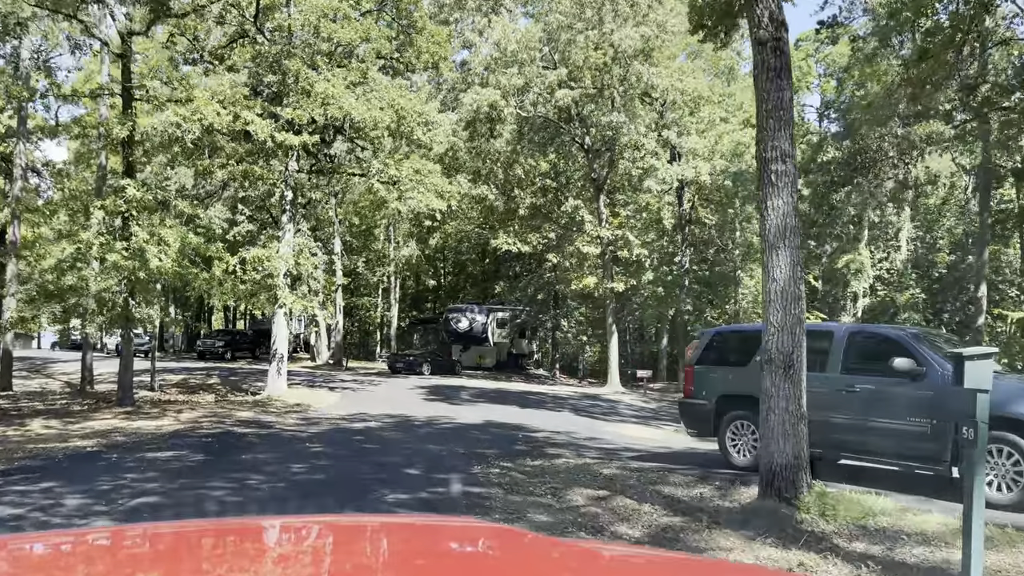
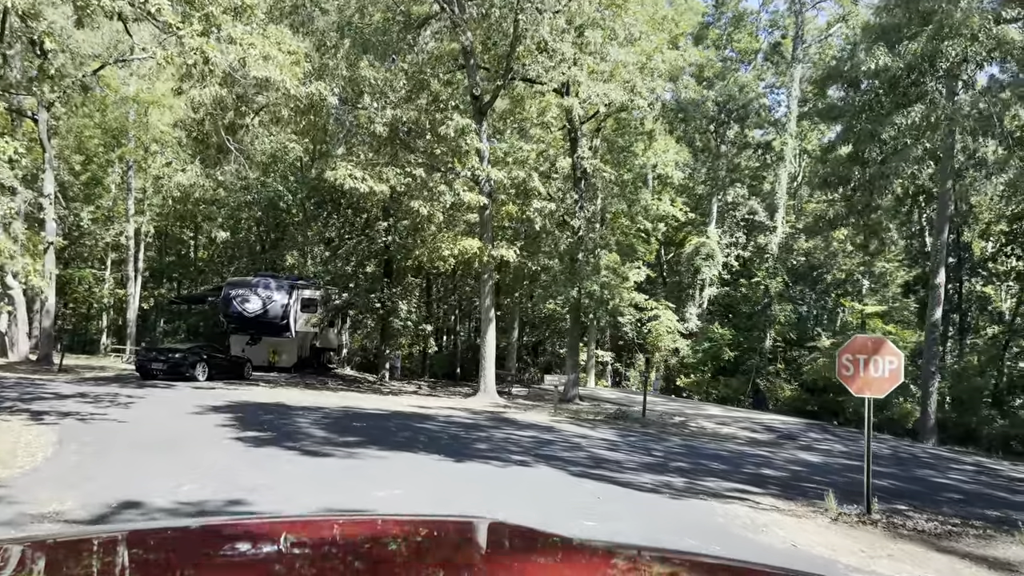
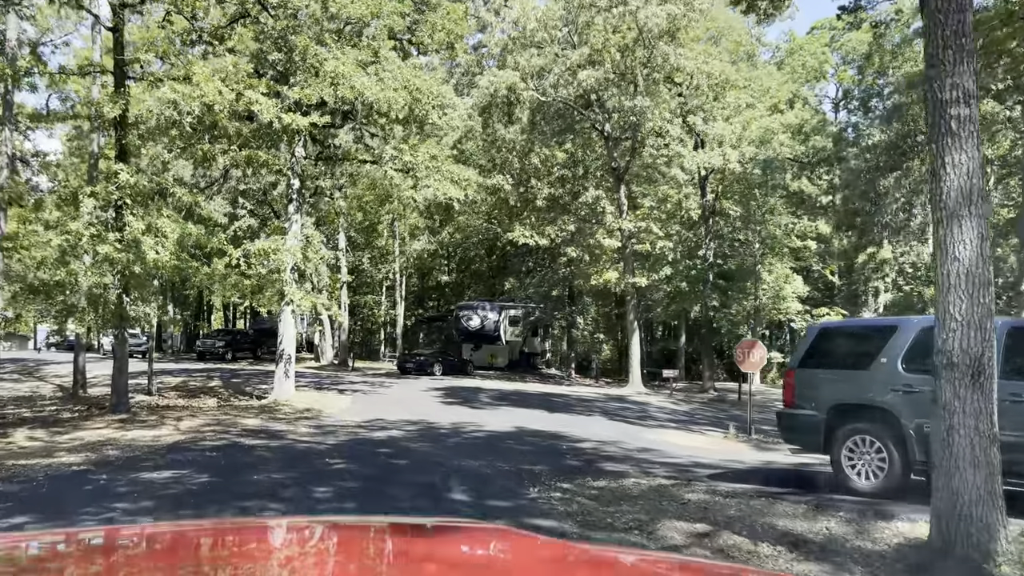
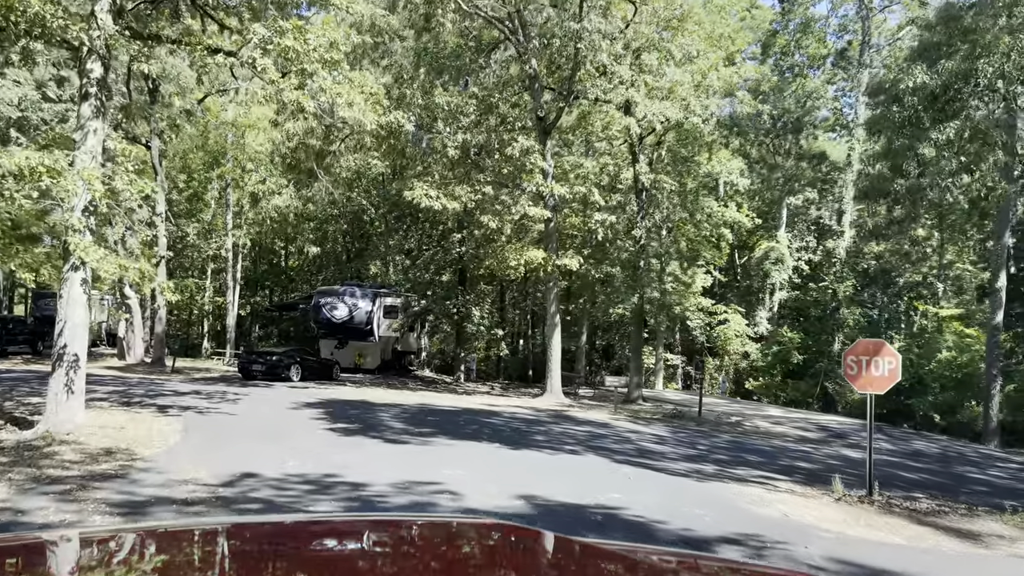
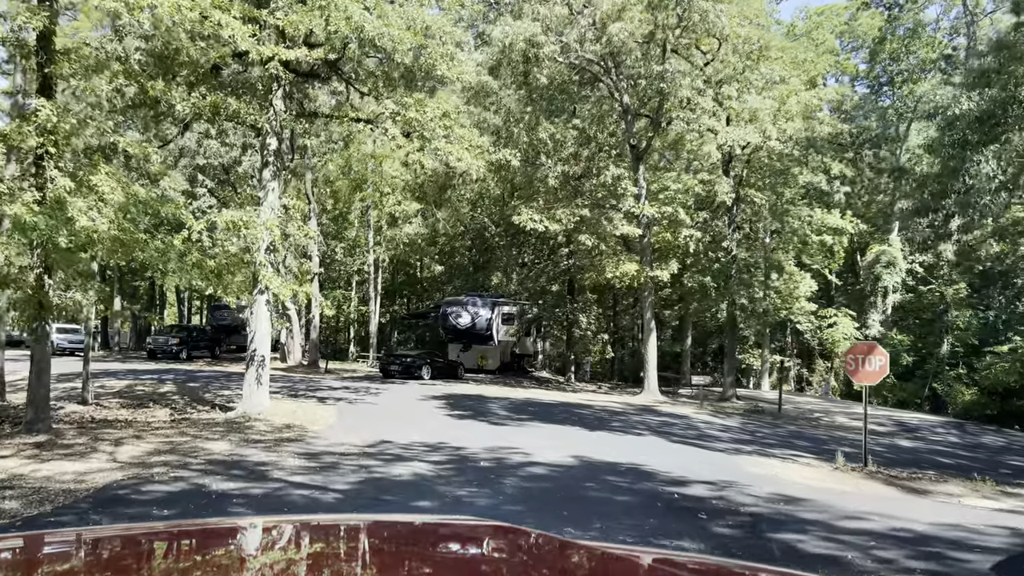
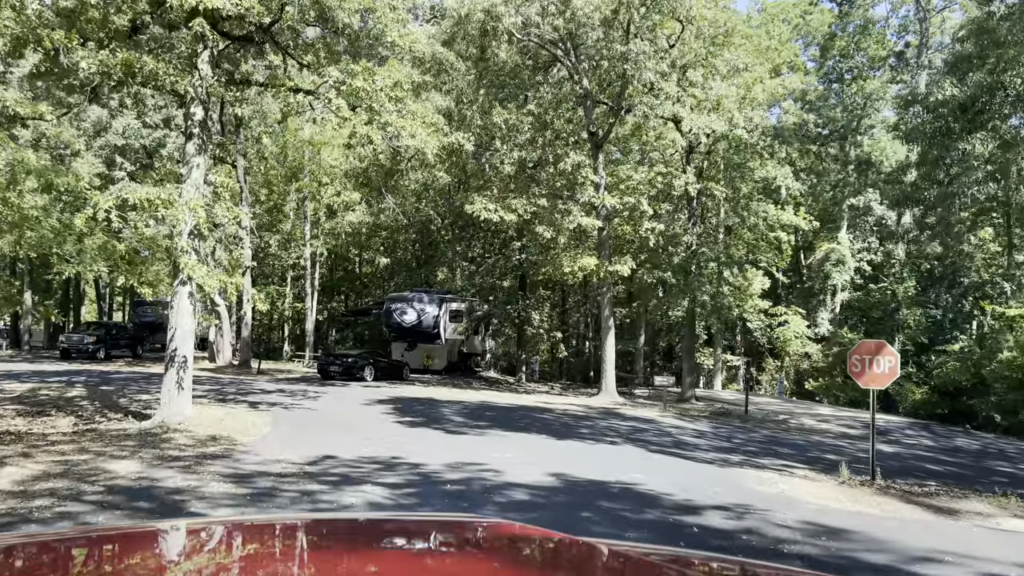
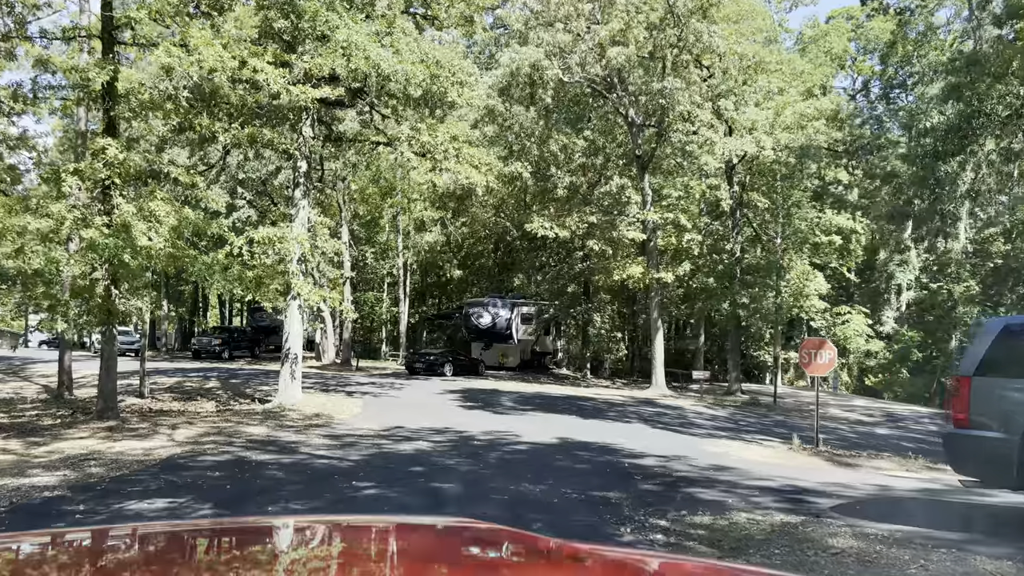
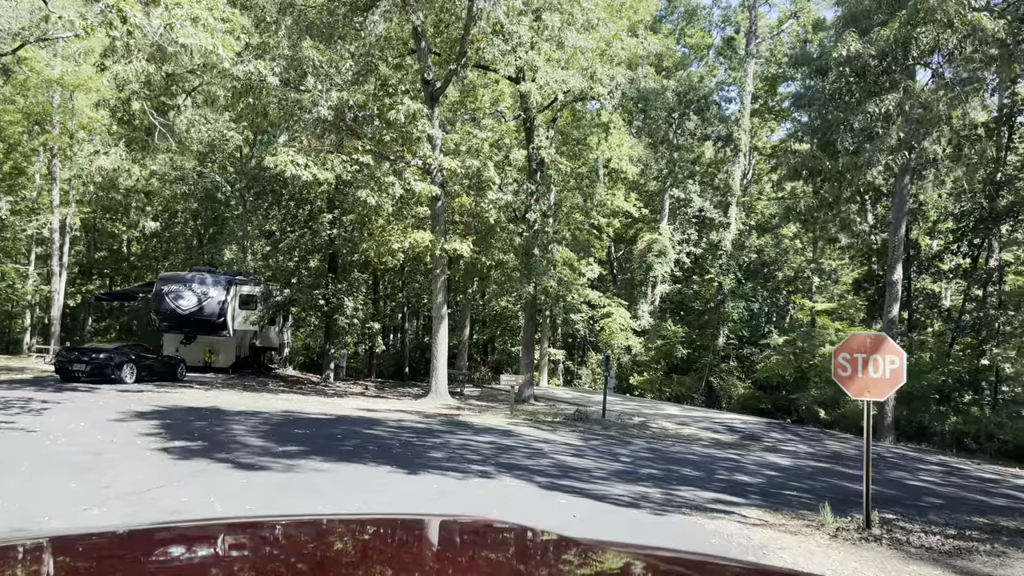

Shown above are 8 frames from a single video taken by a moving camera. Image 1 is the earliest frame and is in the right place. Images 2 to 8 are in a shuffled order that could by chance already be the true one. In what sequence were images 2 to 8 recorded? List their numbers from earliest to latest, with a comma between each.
3, 7, 5, 6, 4, 2, 8
